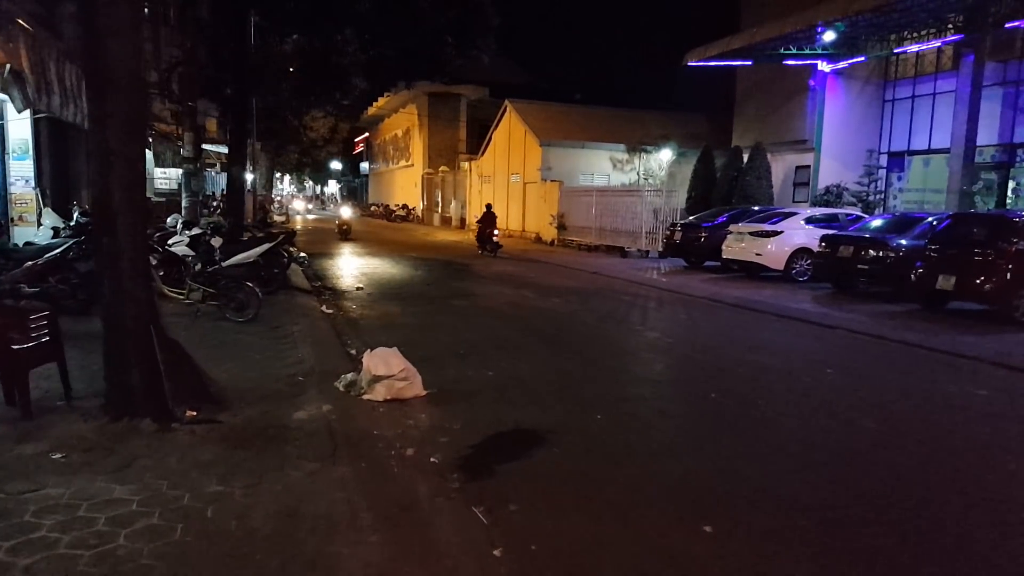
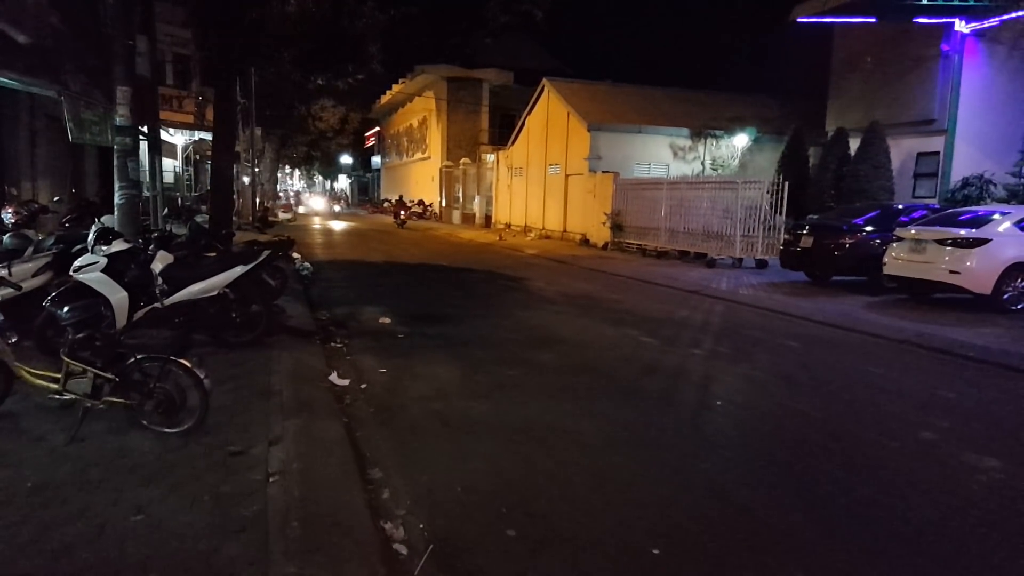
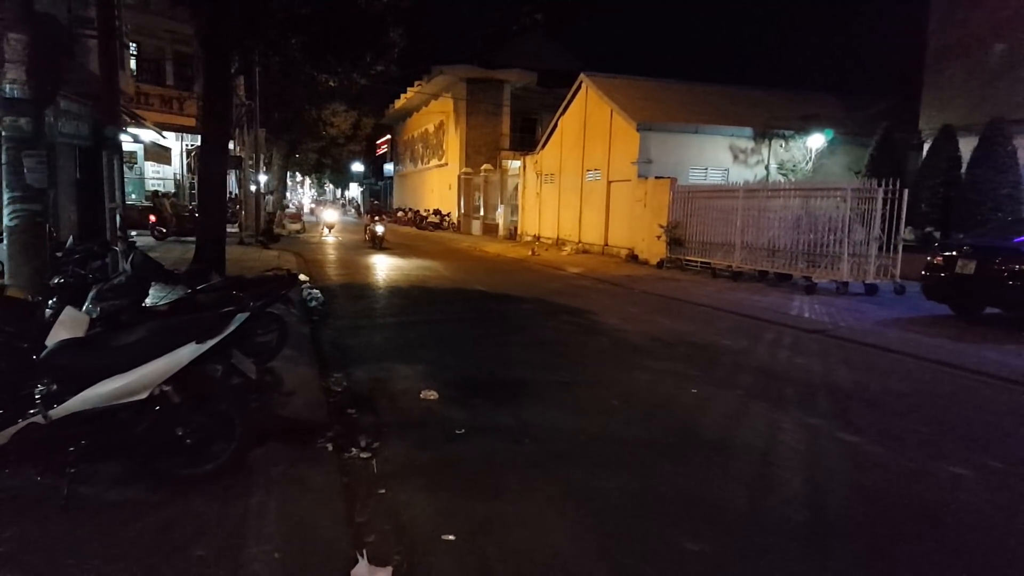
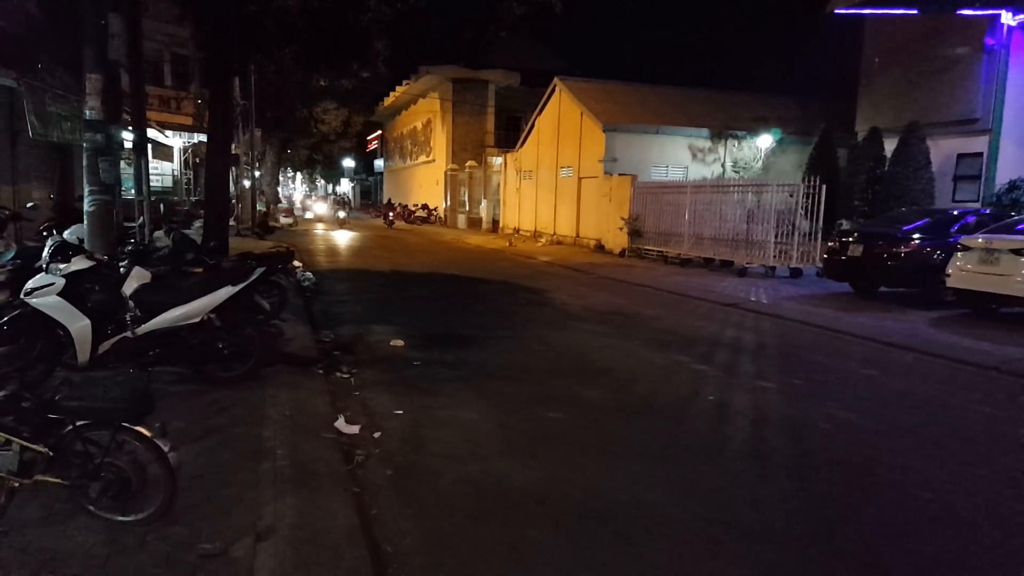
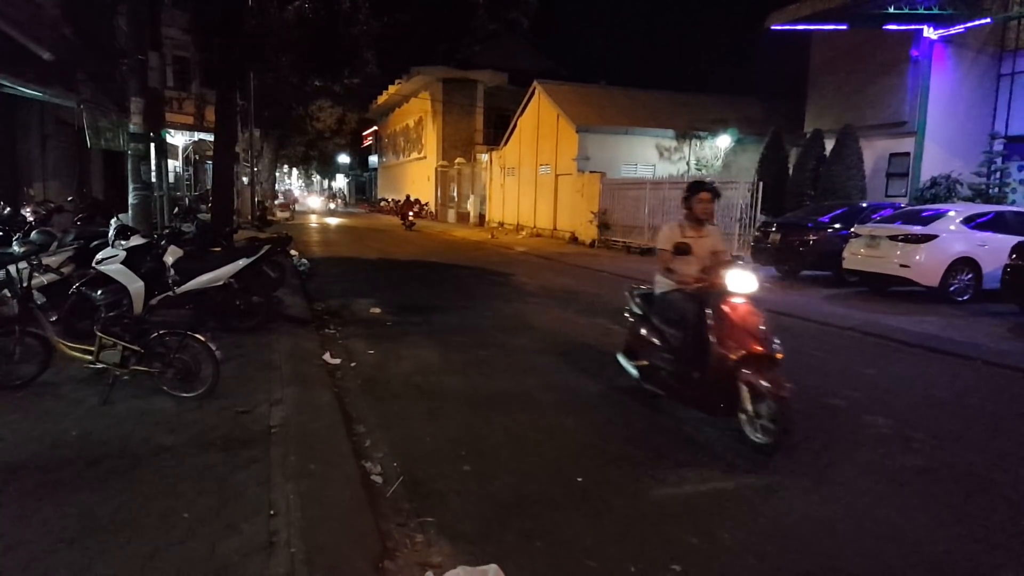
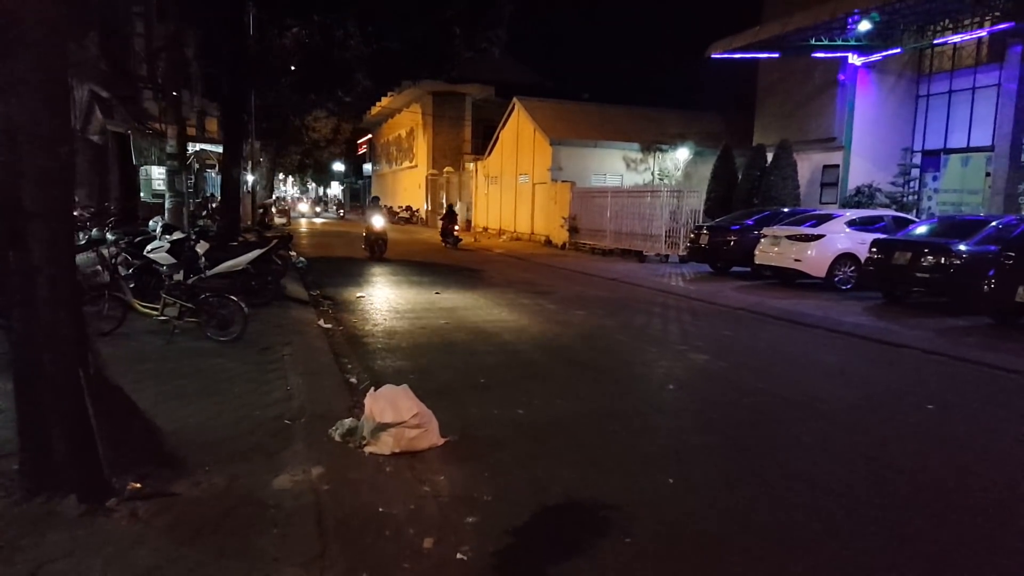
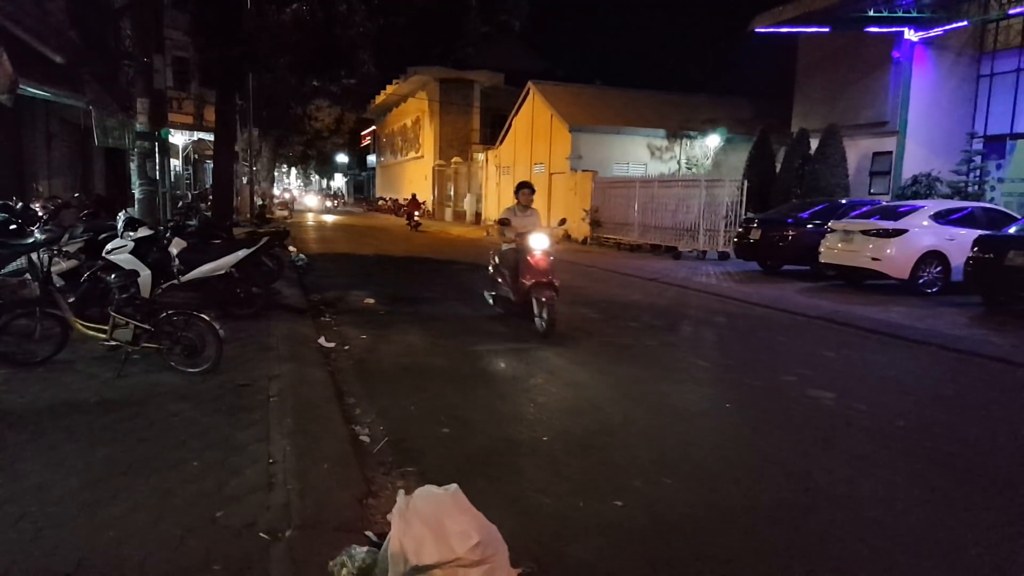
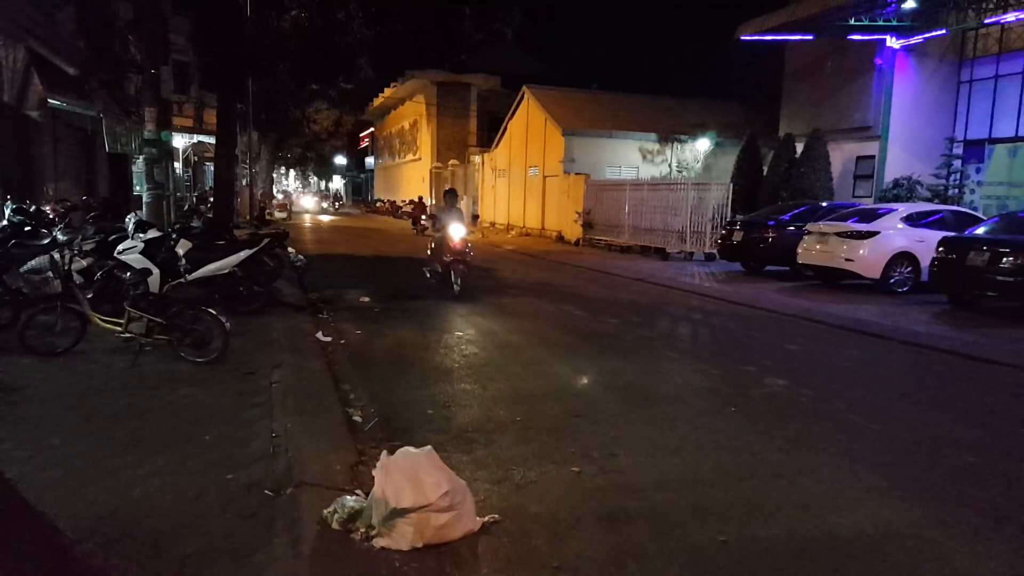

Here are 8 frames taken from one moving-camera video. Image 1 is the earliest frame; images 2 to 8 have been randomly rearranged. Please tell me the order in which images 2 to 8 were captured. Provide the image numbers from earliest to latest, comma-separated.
6, 8, 7, 5, 2, 4, 3
